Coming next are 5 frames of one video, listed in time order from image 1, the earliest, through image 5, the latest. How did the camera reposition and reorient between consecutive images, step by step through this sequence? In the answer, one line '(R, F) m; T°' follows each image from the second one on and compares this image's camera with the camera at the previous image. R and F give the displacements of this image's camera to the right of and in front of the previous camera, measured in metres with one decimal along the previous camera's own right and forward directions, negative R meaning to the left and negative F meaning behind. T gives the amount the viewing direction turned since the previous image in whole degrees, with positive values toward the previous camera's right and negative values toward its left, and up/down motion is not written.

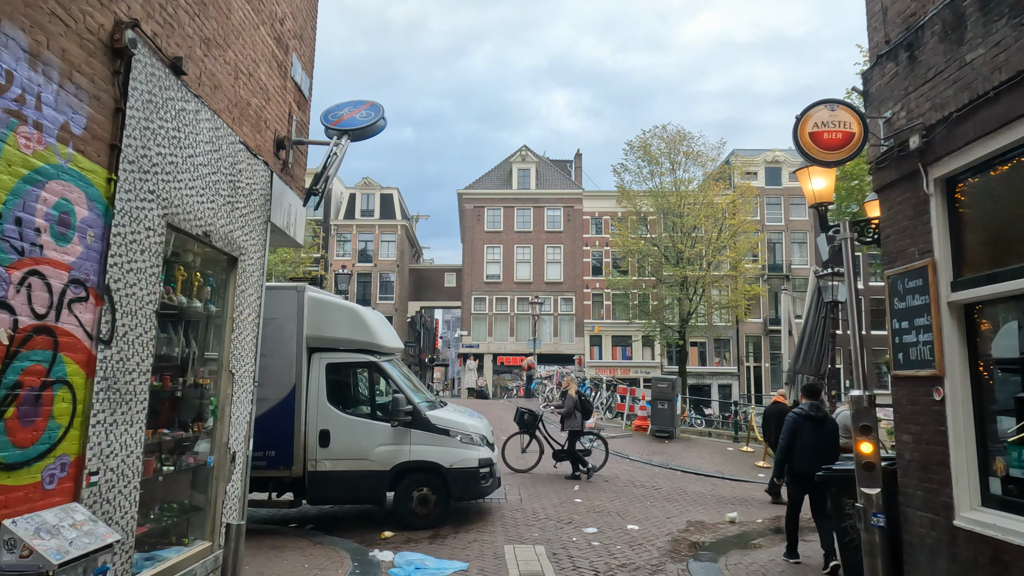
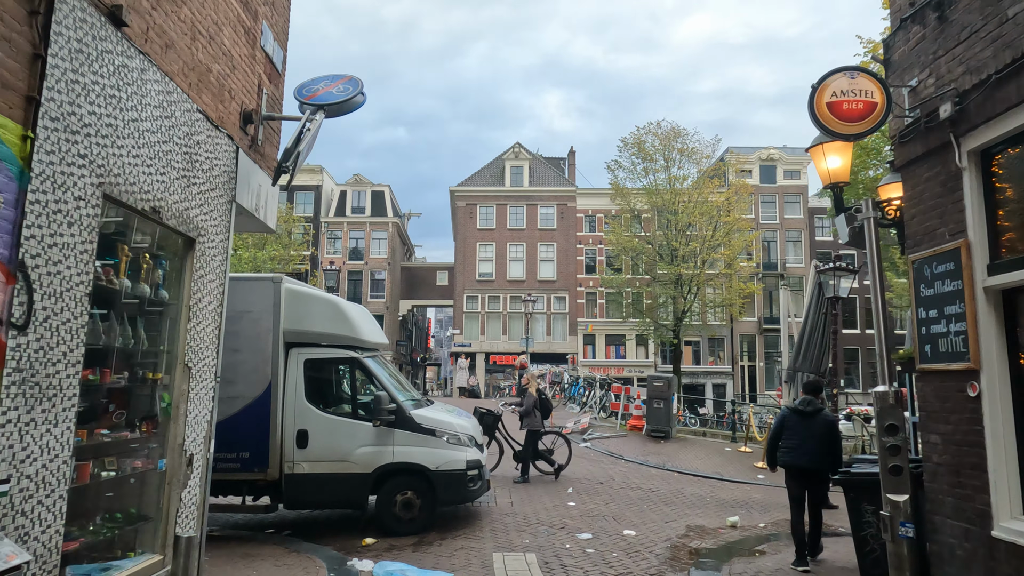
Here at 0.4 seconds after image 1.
(0.0, +0.4) m; +1°
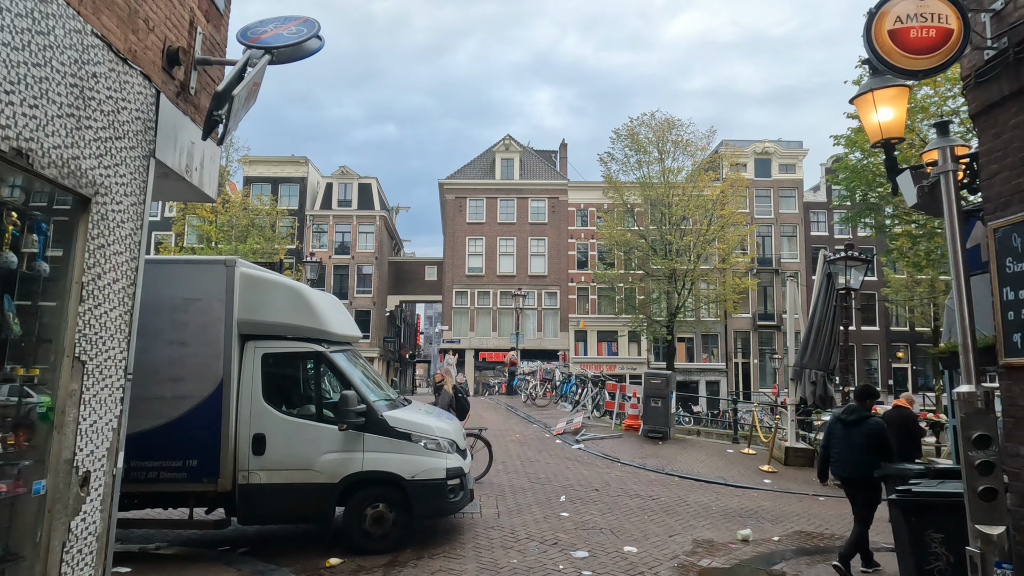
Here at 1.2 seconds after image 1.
(0.0, +0.8) m; +1°
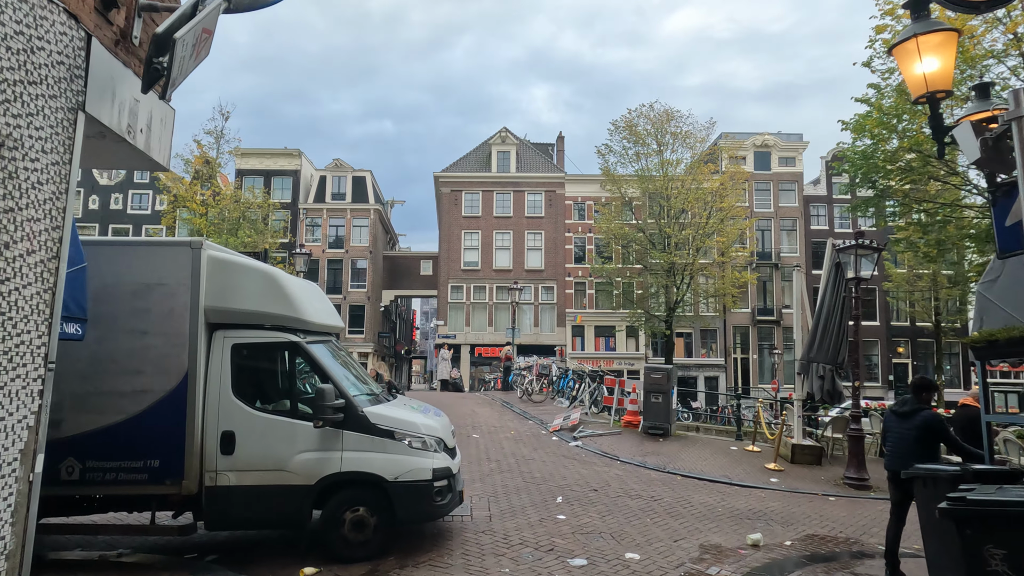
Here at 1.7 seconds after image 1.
(0.0, +0.5) m; 0°
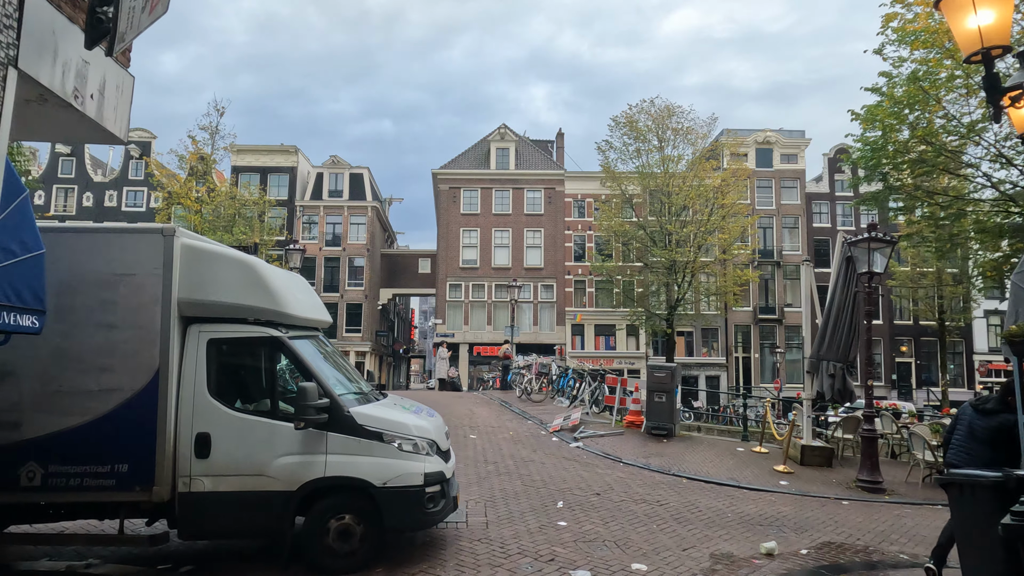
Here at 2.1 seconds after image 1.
(0.0, +0.4) m; 0°
